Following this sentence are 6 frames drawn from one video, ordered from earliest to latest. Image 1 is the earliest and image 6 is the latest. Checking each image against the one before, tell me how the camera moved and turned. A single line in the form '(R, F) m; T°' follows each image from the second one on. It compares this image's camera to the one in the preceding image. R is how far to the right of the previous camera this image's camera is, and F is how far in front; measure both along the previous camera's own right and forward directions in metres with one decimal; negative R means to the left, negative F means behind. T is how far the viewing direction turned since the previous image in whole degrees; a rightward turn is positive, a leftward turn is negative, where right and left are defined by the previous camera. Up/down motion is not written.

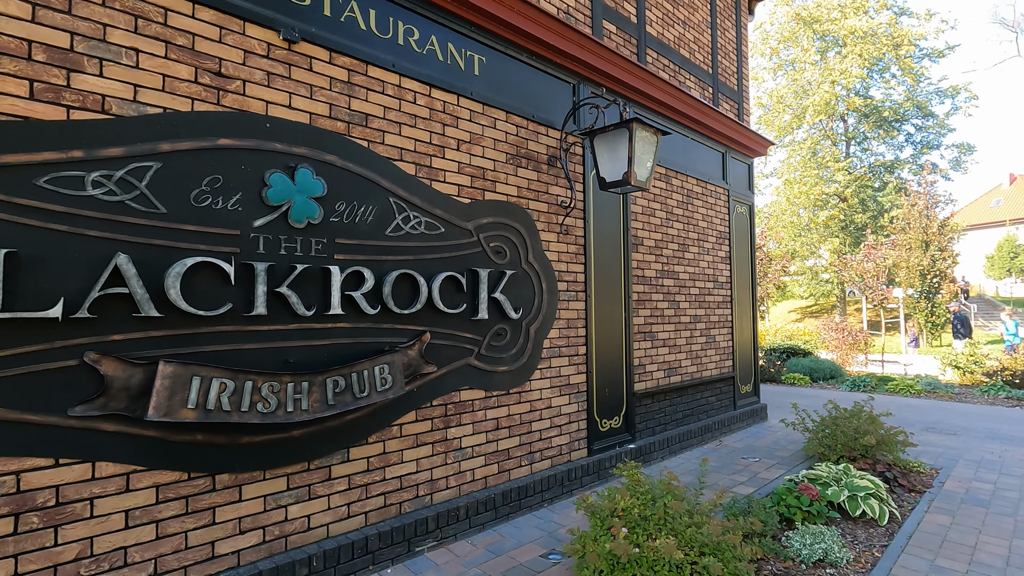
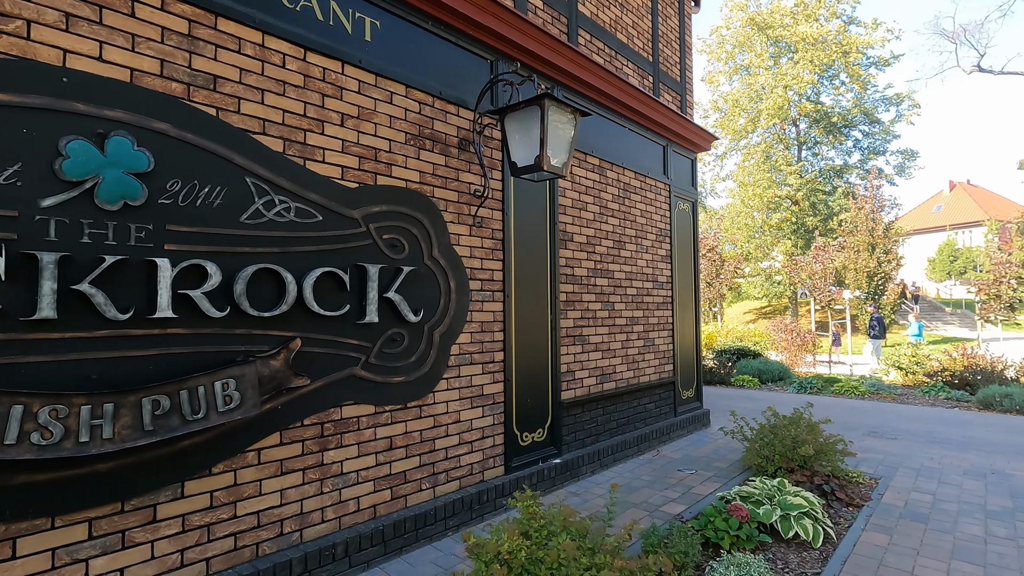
(+0.4, +0.5) m; +4°
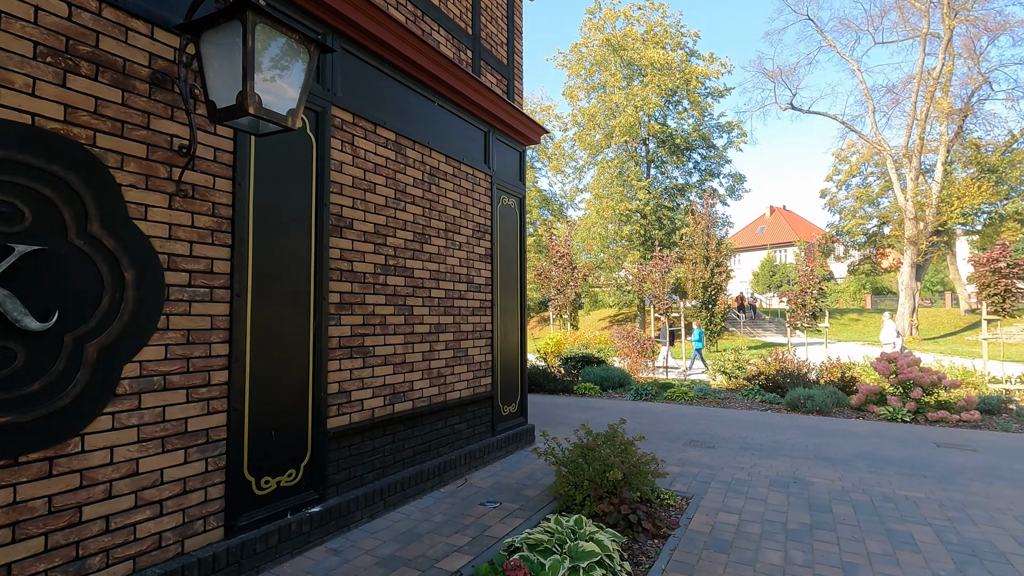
(+0.8, +0.8) m; +13°
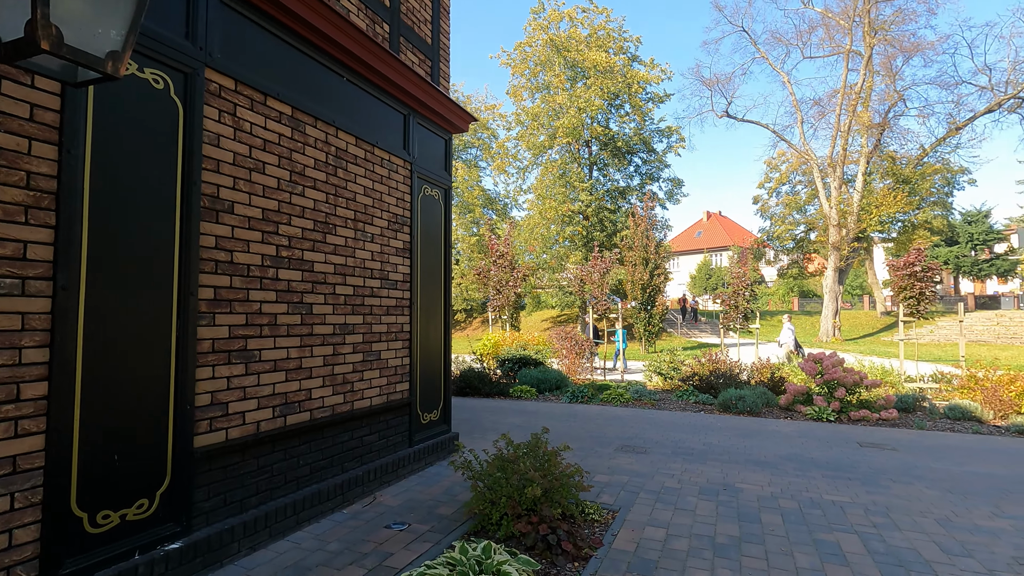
(+0.2, +0.4) m; +6°
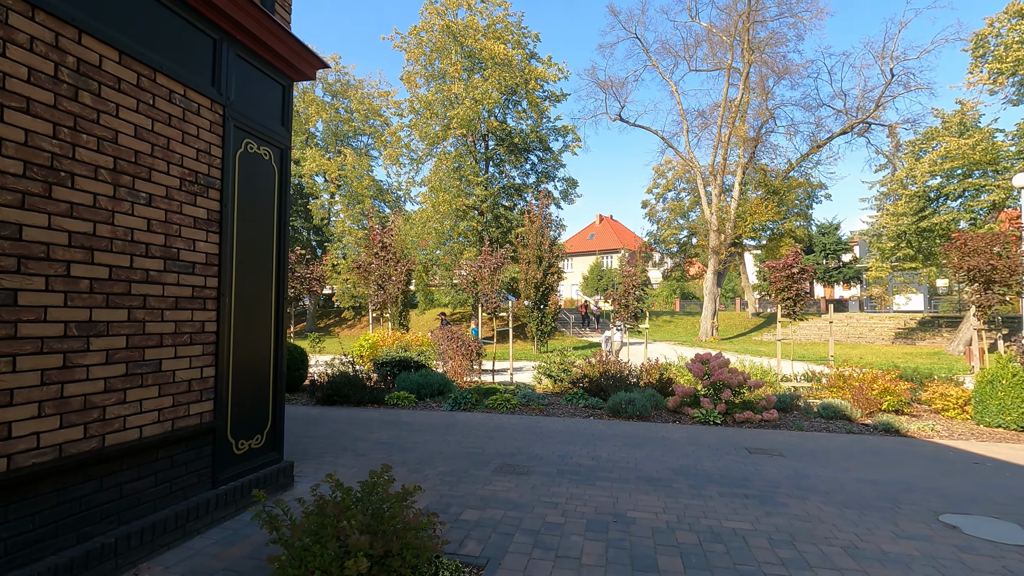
(+0.4, +1.0) m; +11°
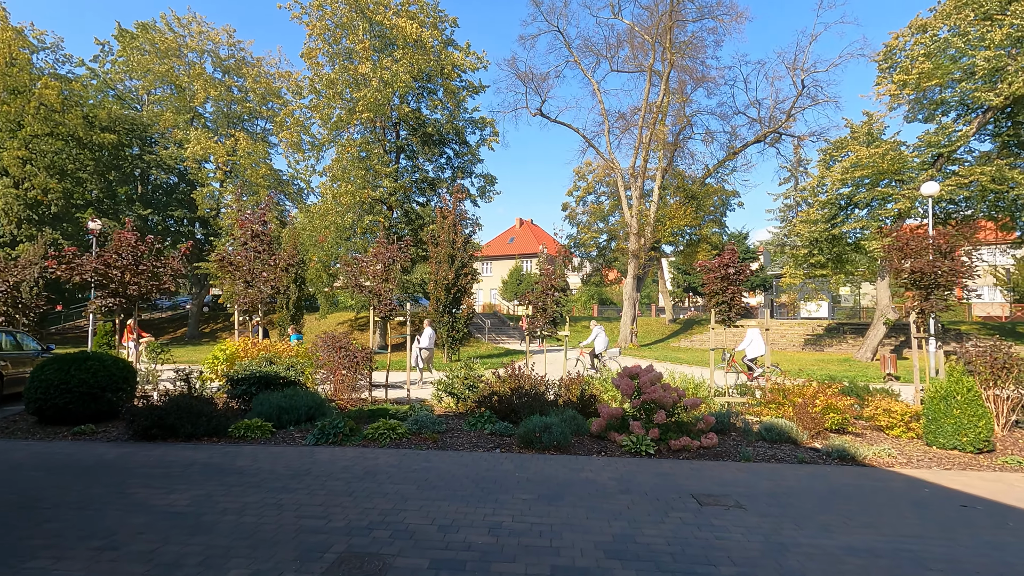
(+0.5, +1.9) m; +8°
